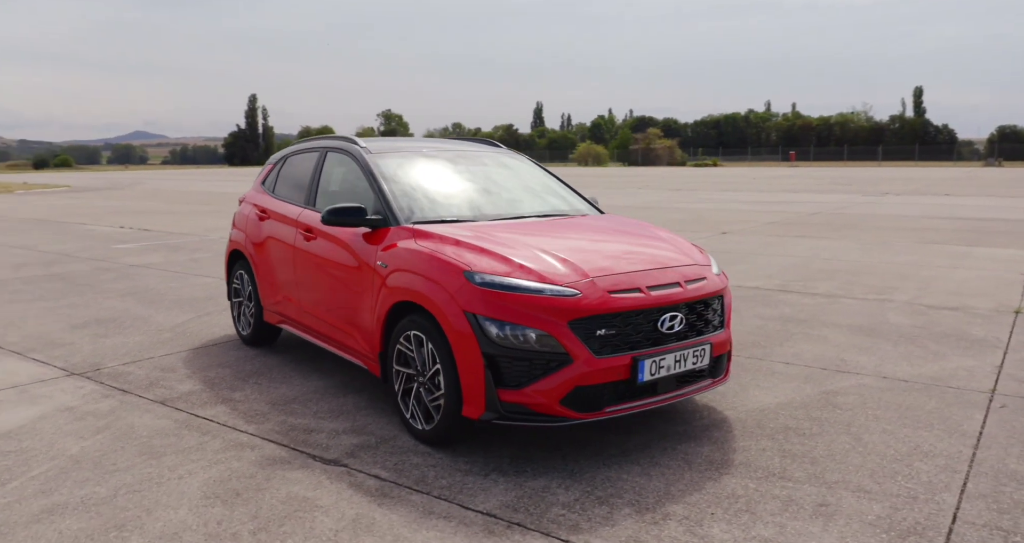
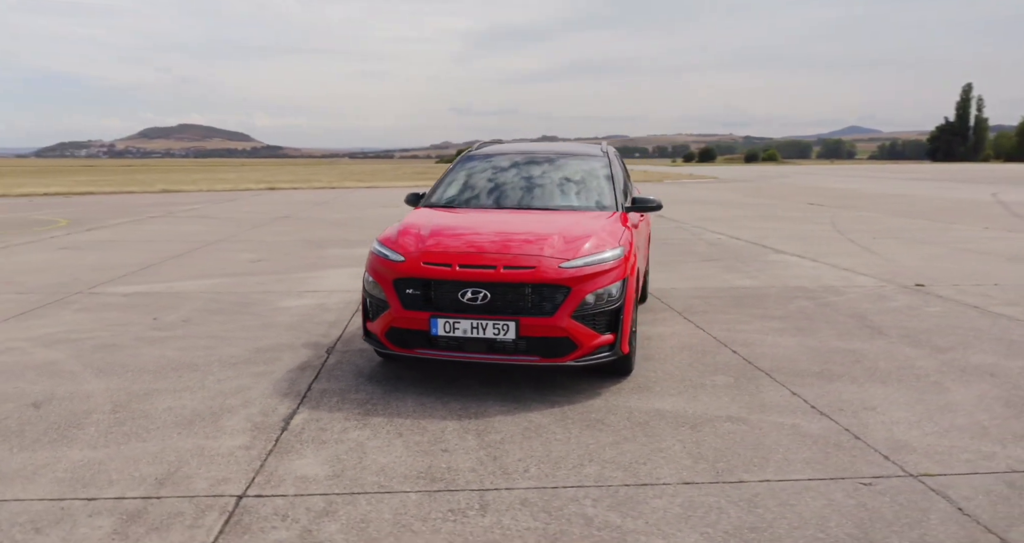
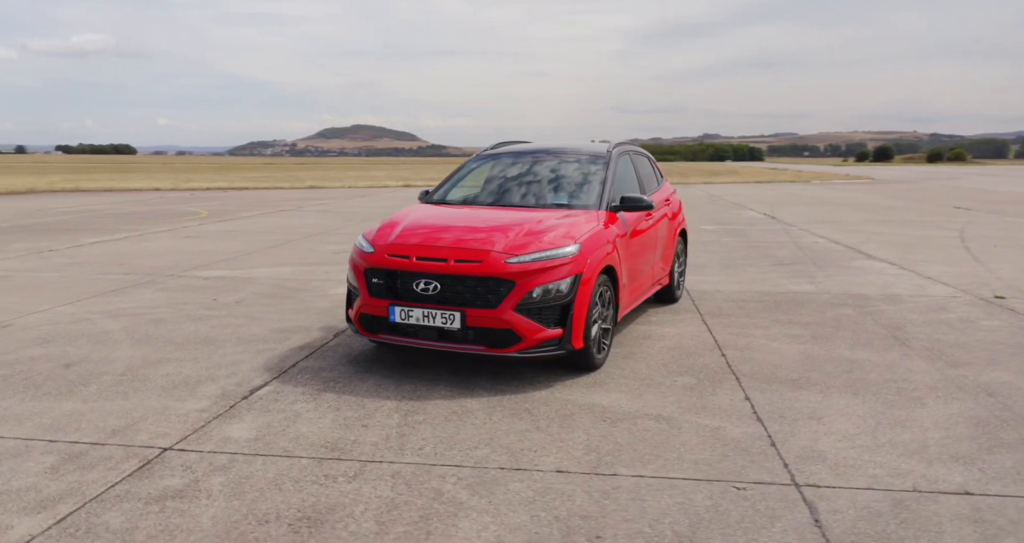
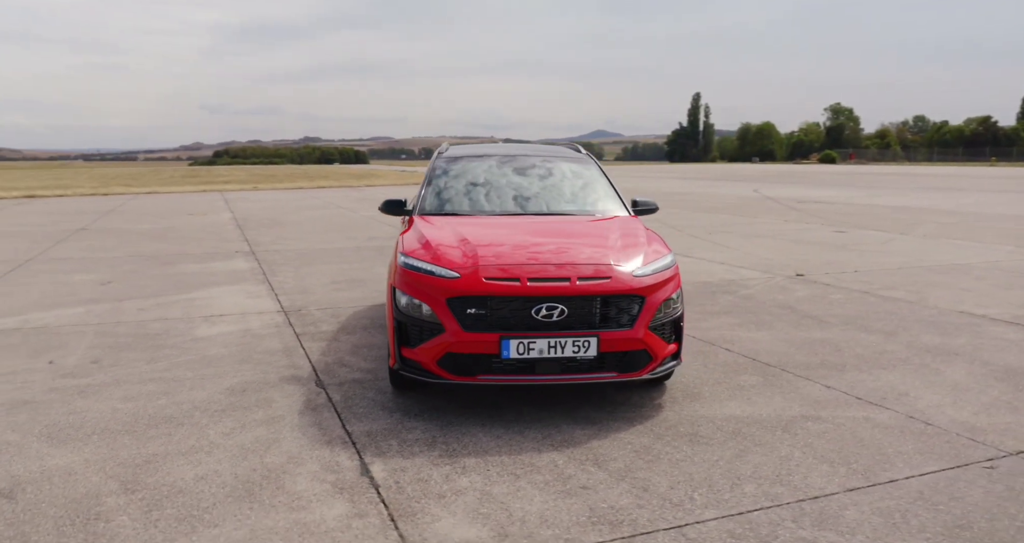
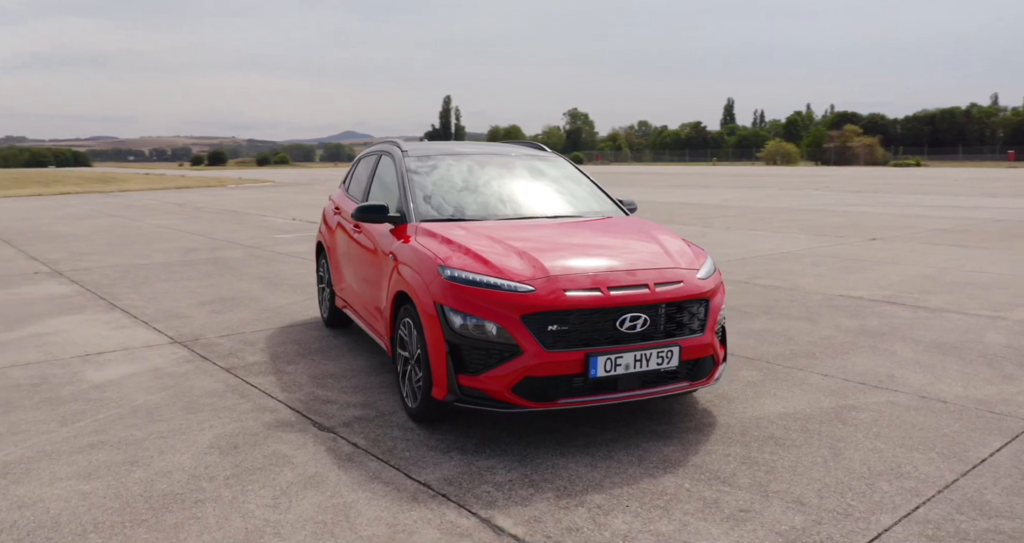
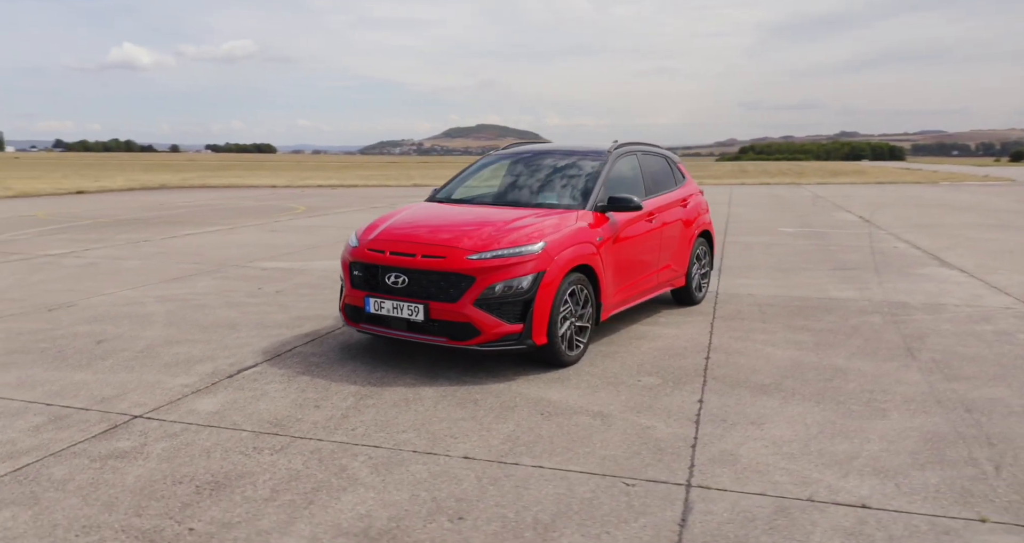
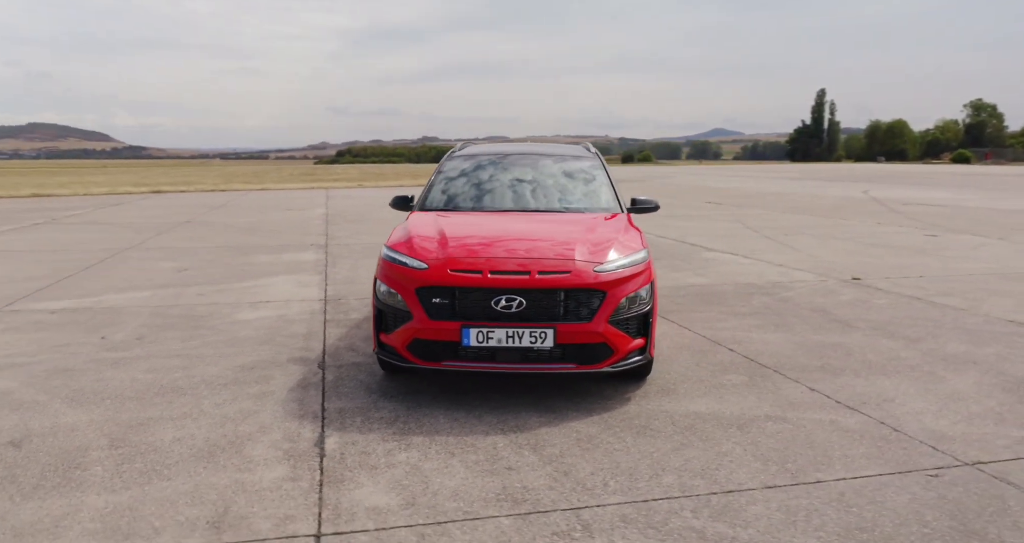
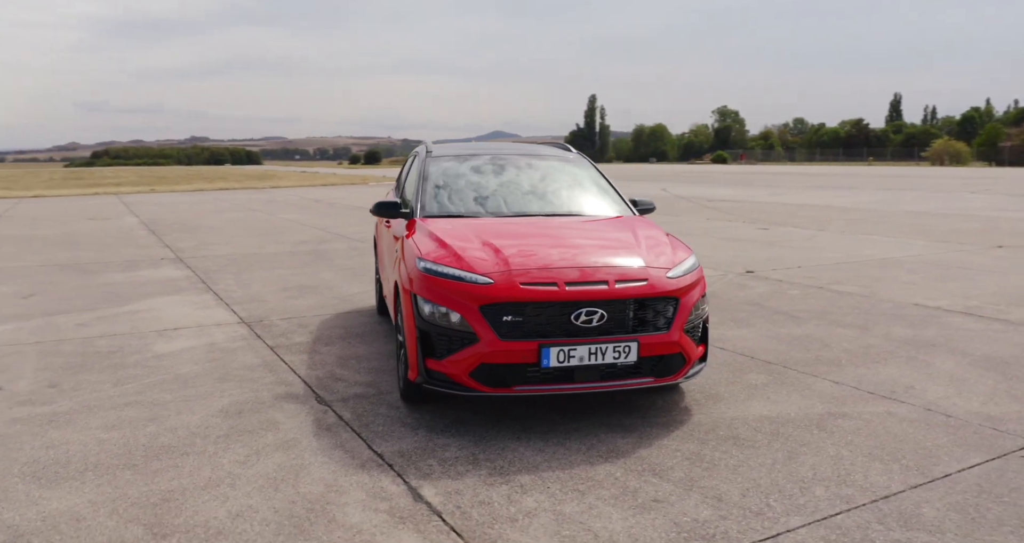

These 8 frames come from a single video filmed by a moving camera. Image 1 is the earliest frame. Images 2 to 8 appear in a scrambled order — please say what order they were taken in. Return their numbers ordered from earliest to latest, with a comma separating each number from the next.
5, 8, 4, 7, 2, 3, 6
